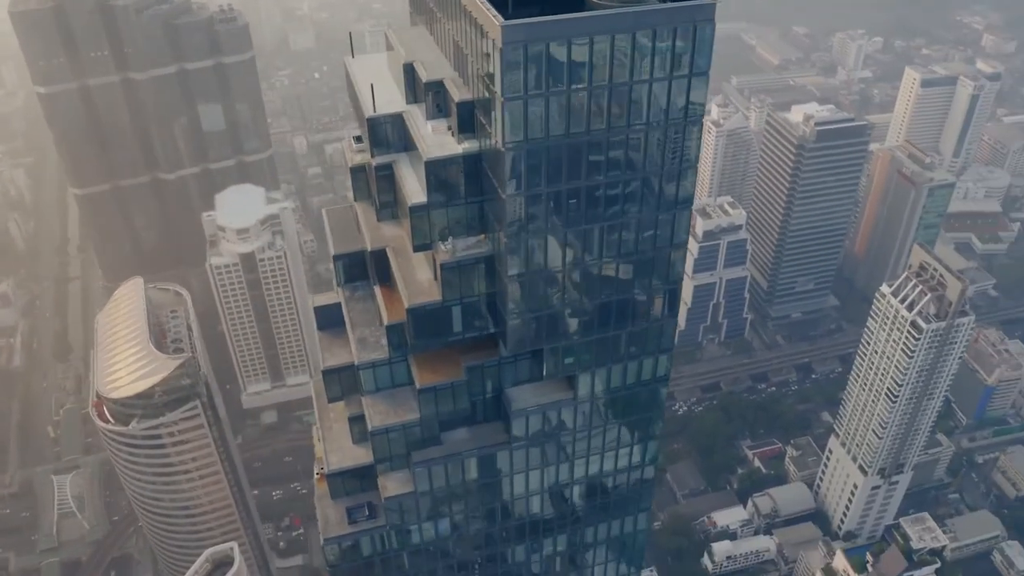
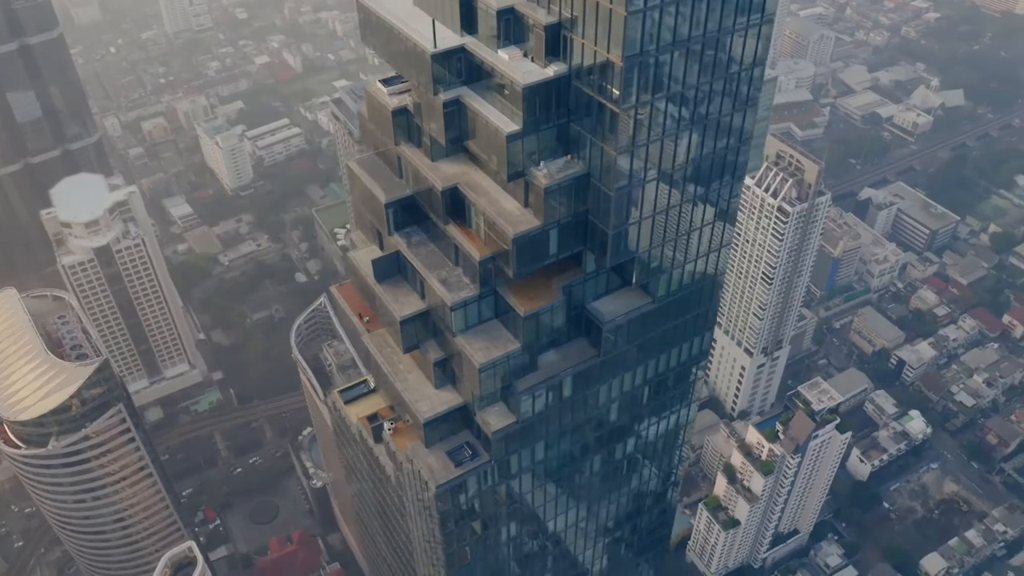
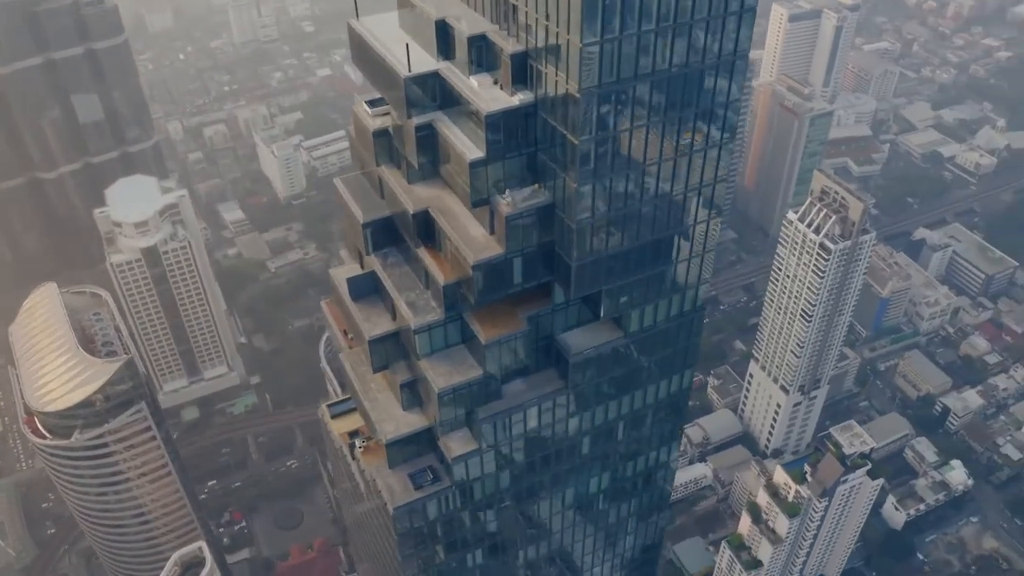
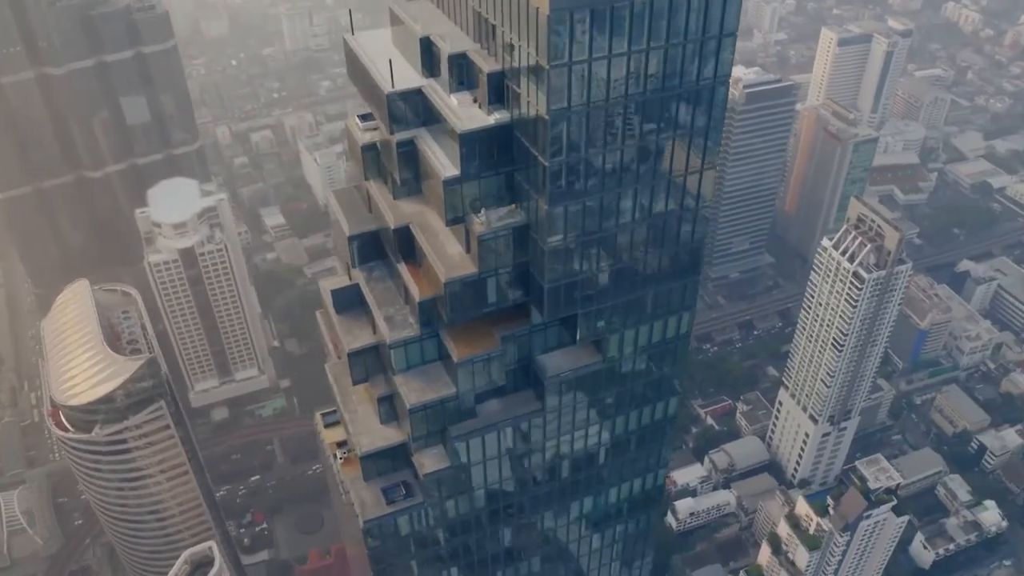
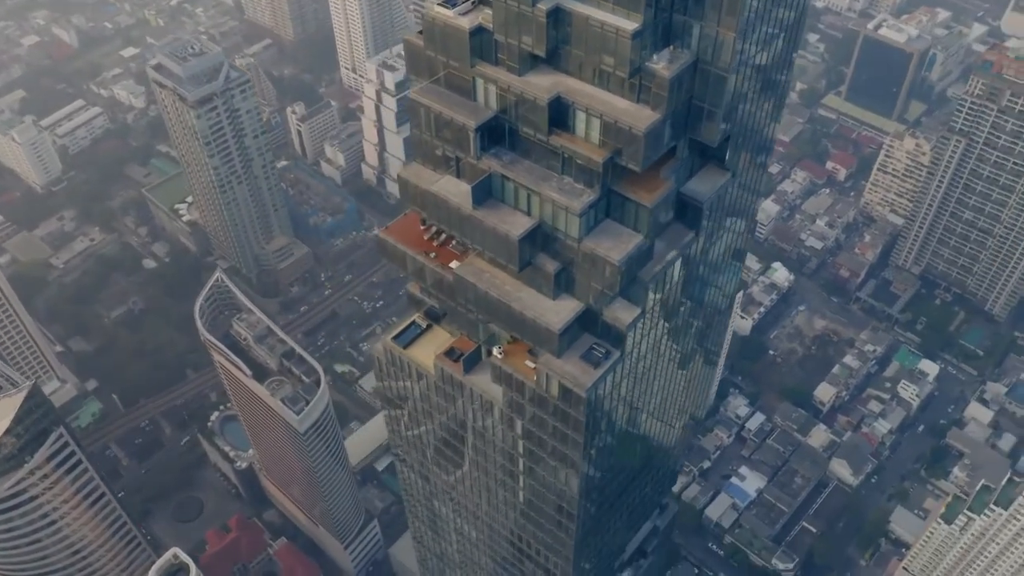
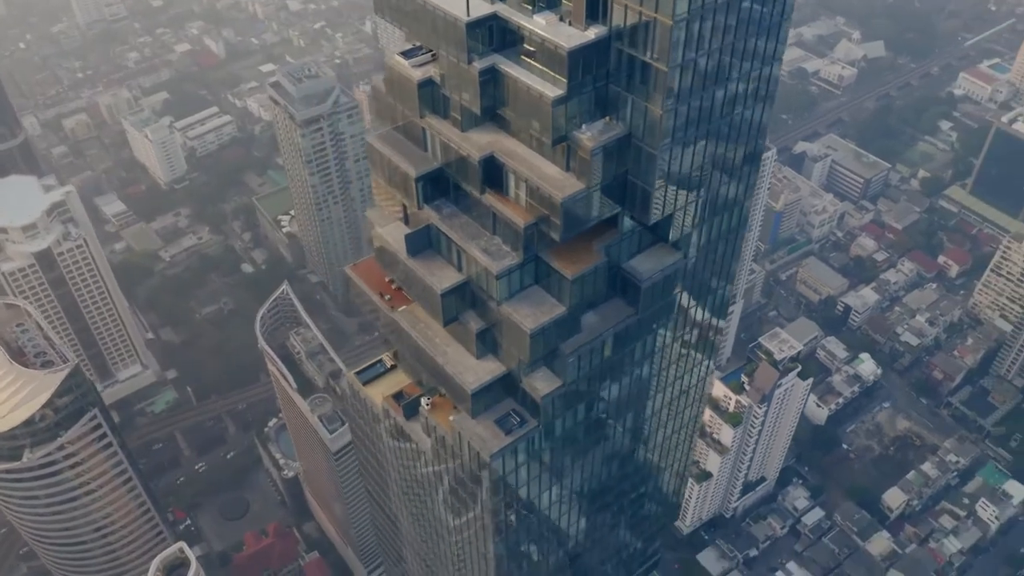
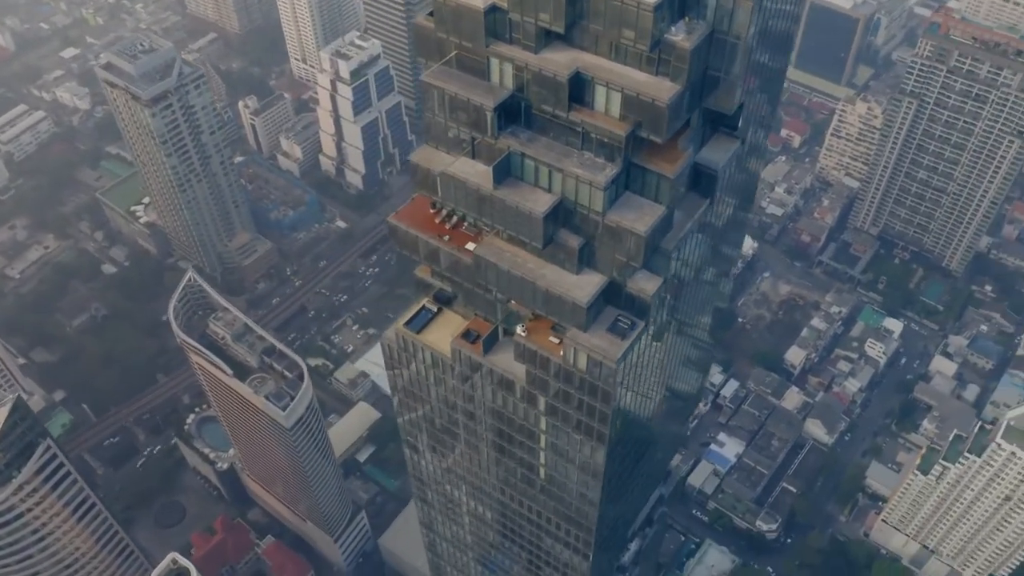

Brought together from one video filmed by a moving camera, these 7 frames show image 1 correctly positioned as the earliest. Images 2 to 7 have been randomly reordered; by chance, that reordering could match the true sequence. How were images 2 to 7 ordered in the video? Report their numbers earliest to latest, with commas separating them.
4, 3, 2, 6, 5, 7
